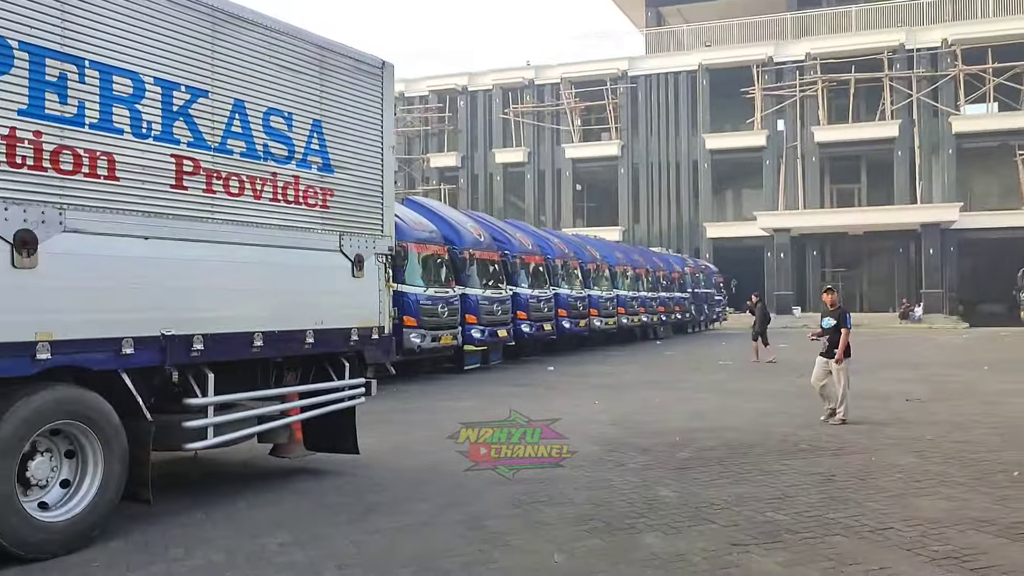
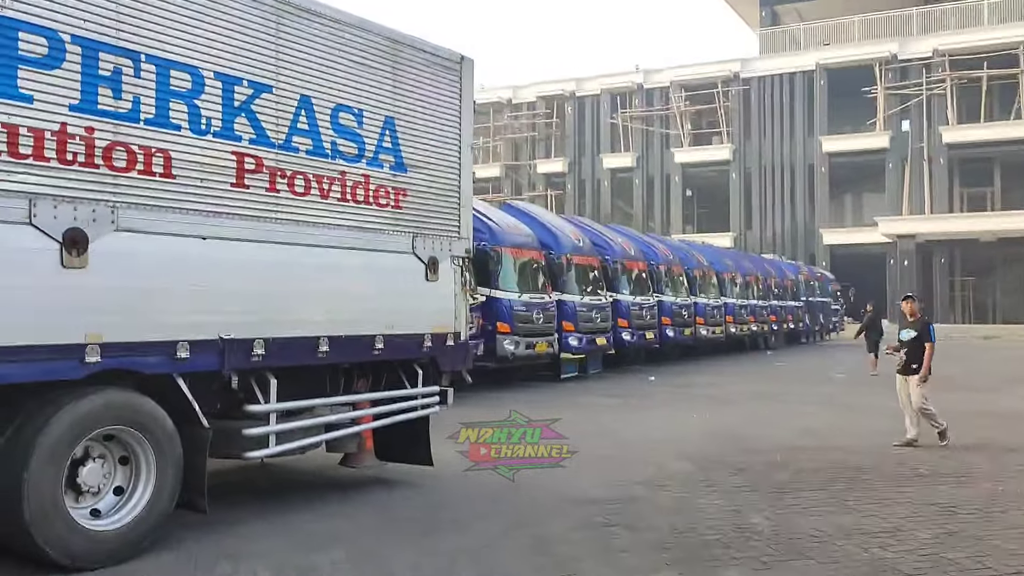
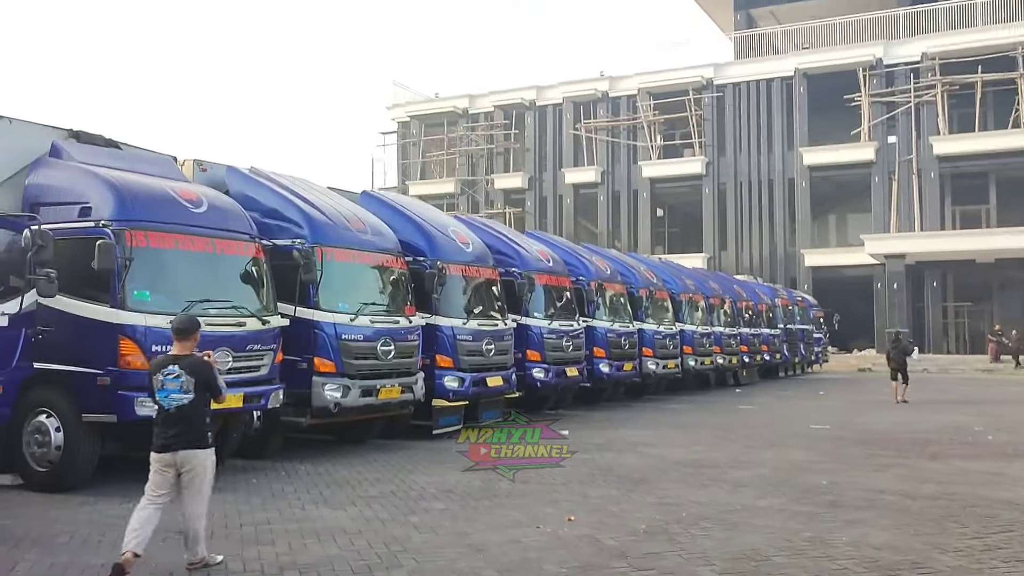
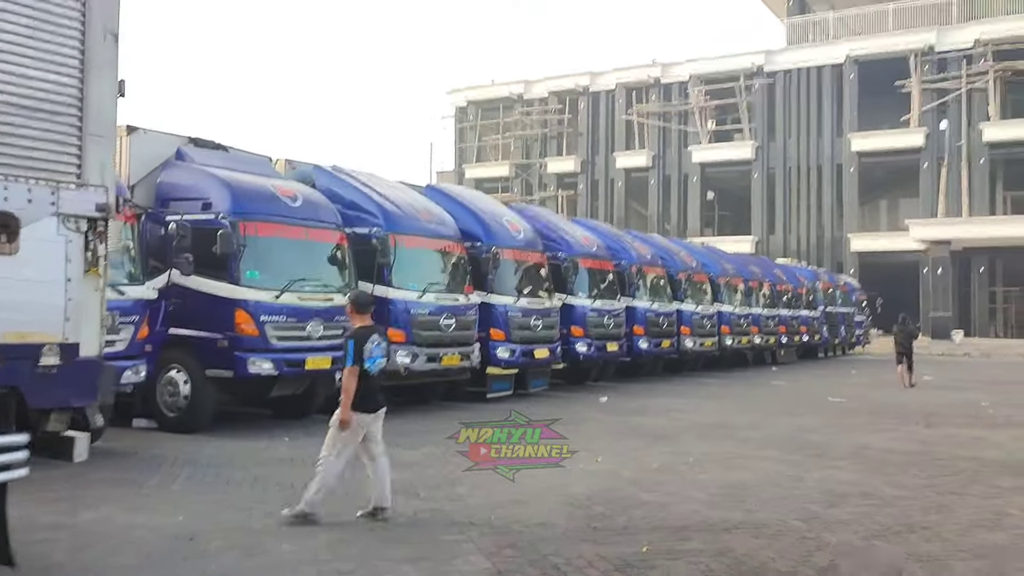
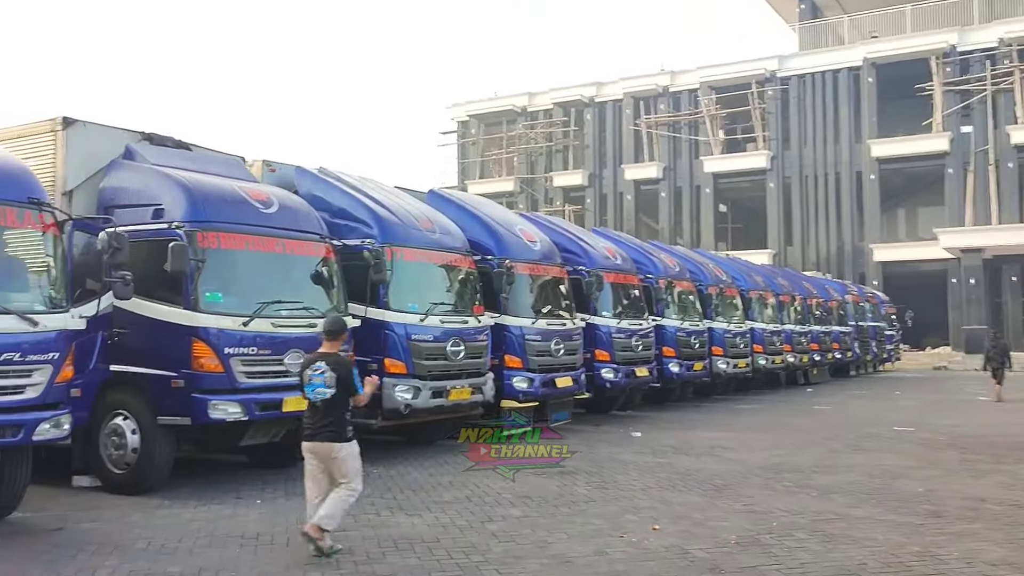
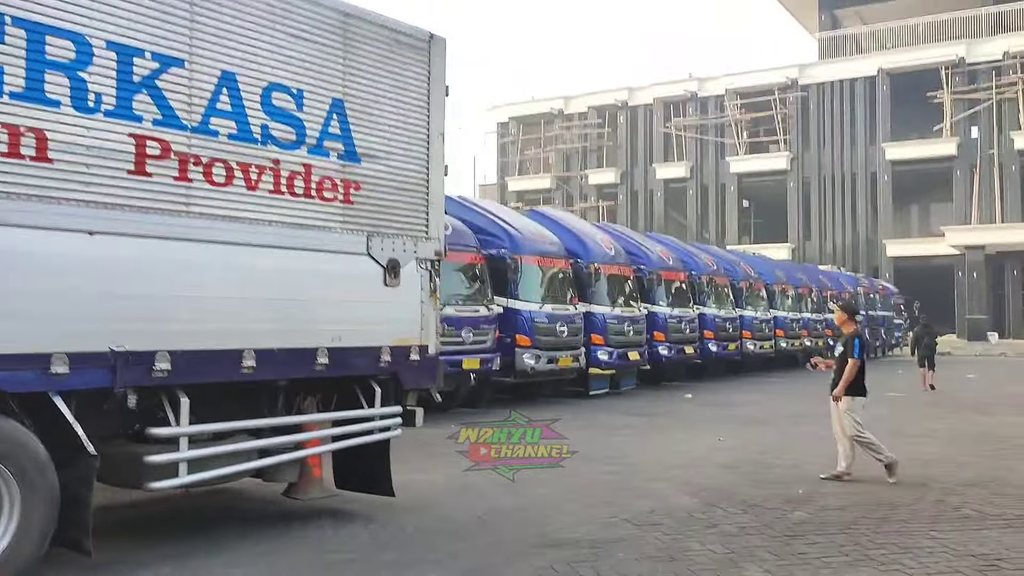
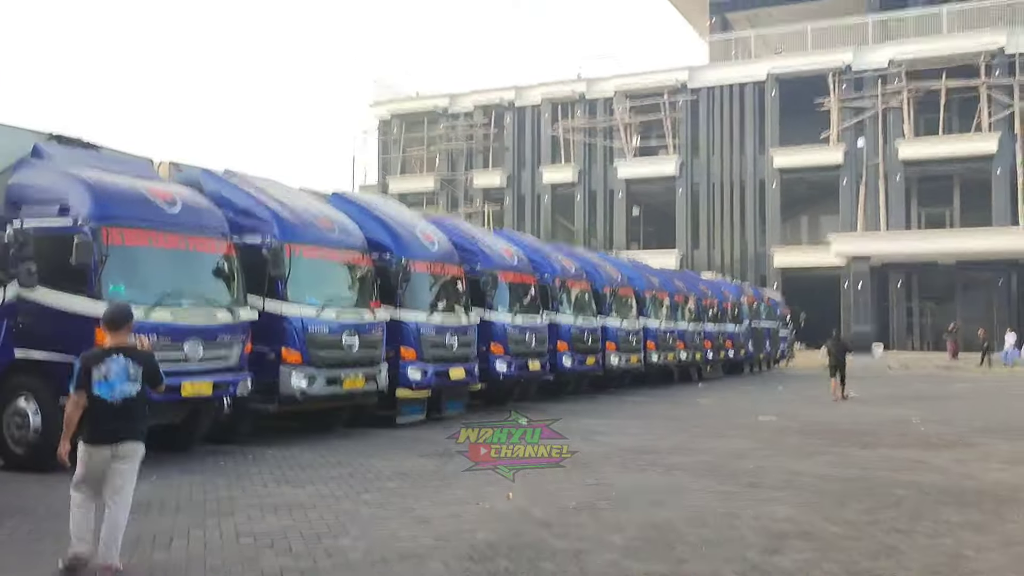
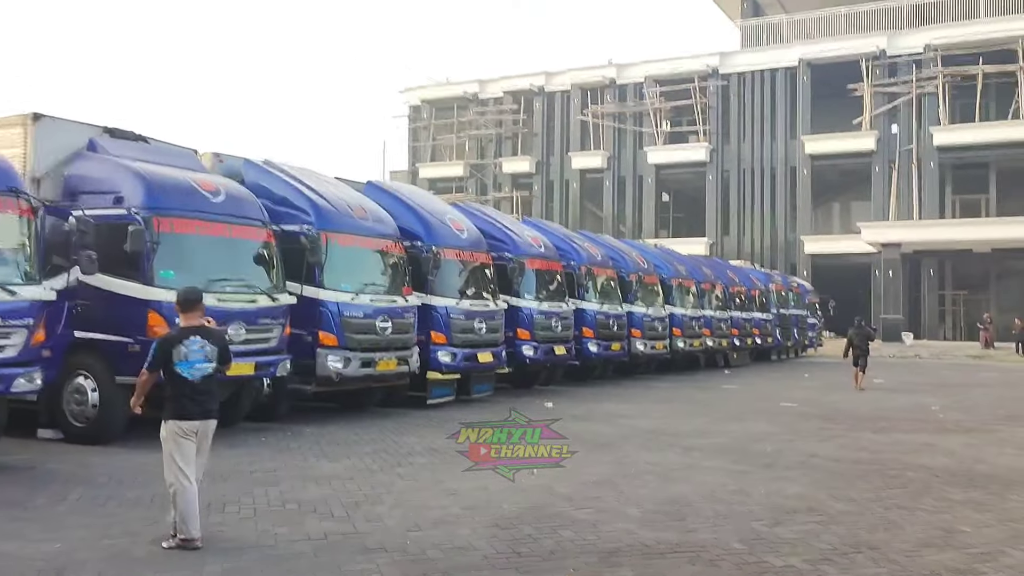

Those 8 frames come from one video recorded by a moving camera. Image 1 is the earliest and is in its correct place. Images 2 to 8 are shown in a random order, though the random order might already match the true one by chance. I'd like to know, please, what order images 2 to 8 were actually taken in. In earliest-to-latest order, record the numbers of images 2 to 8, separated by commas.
2, 6, 4, 8, 7, 3, 5
